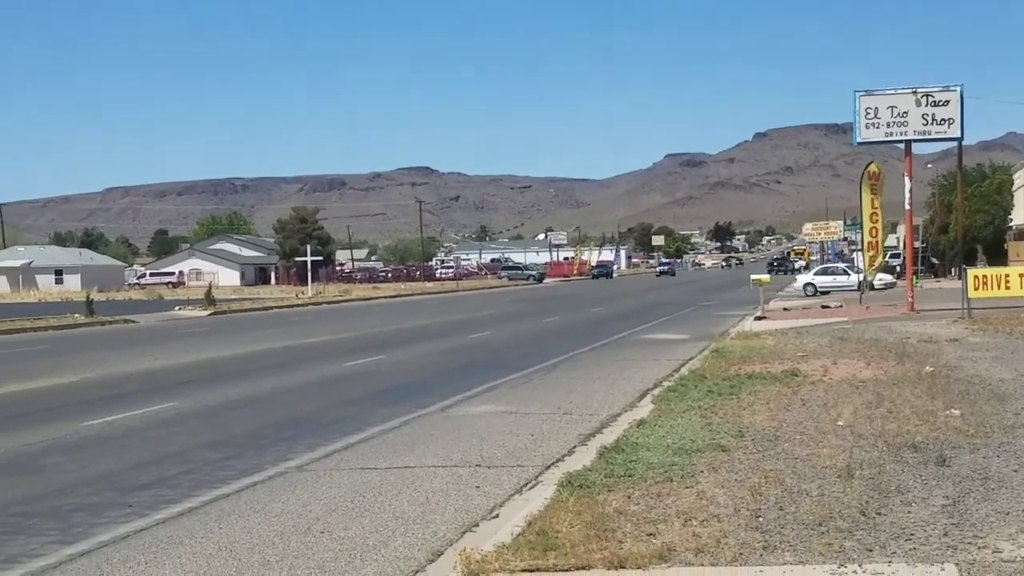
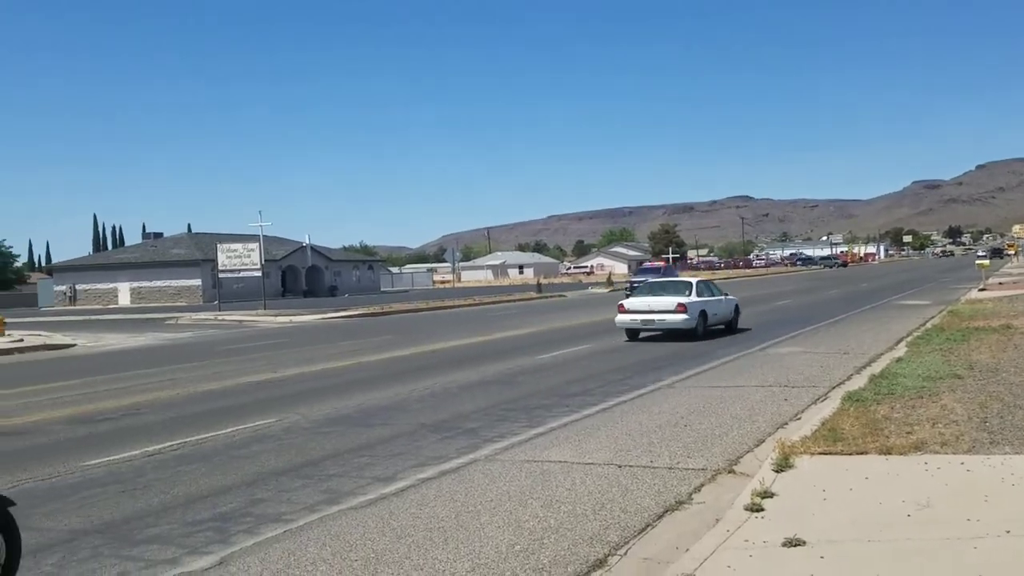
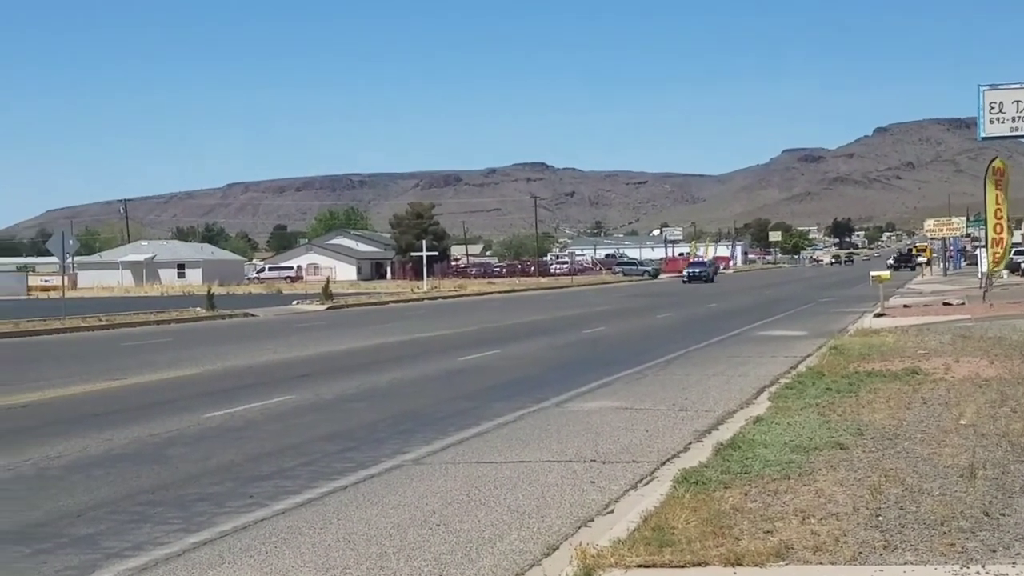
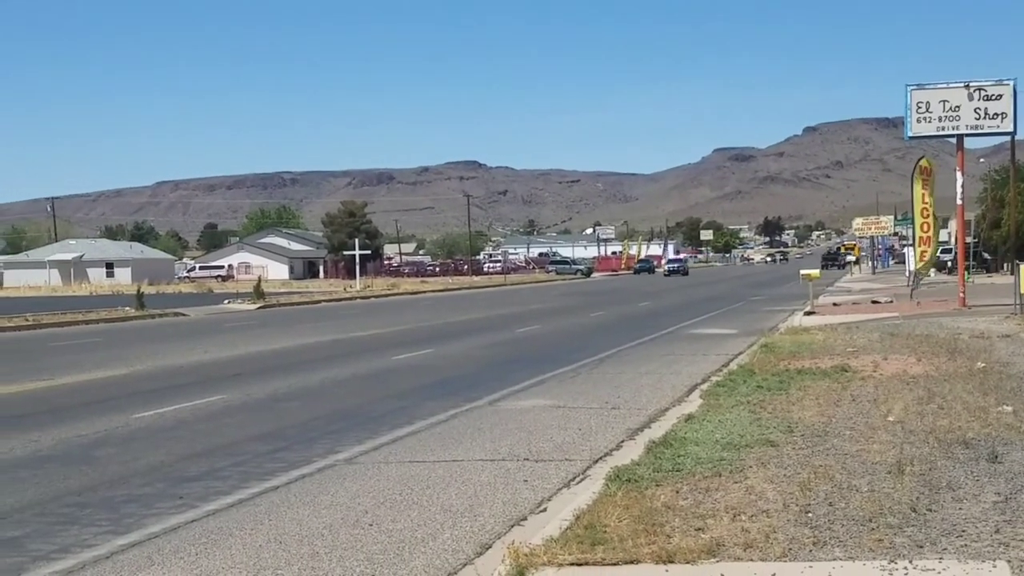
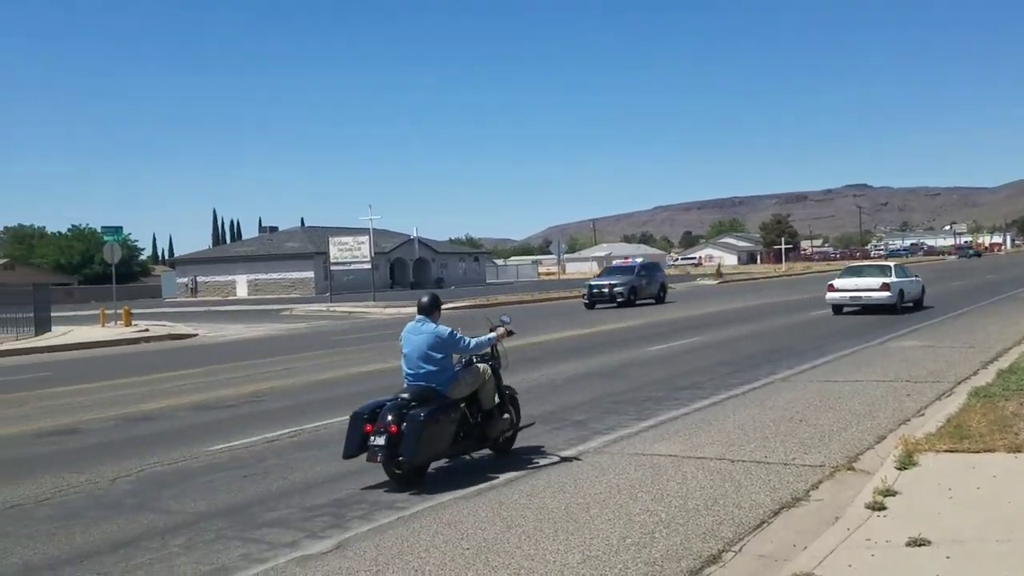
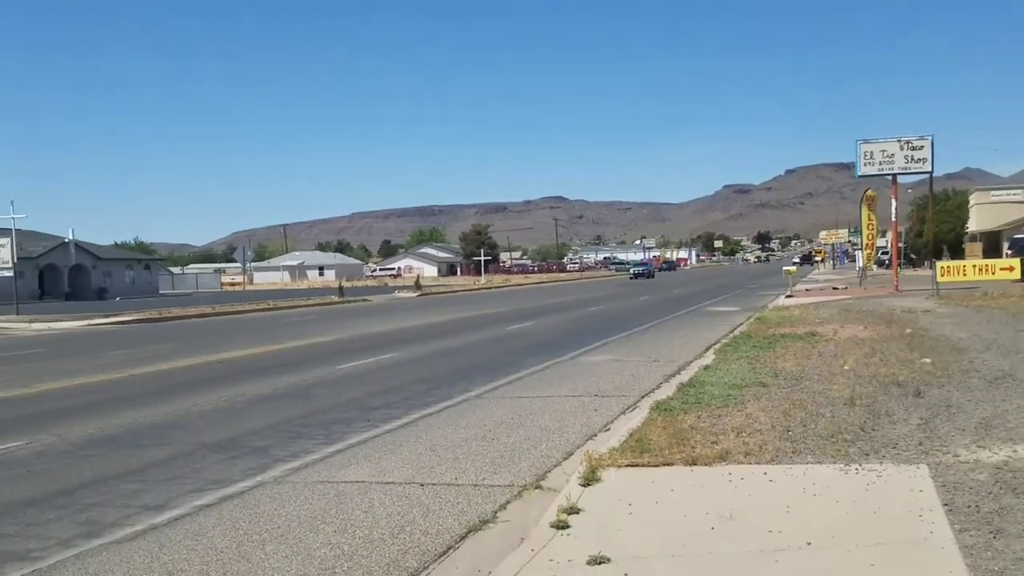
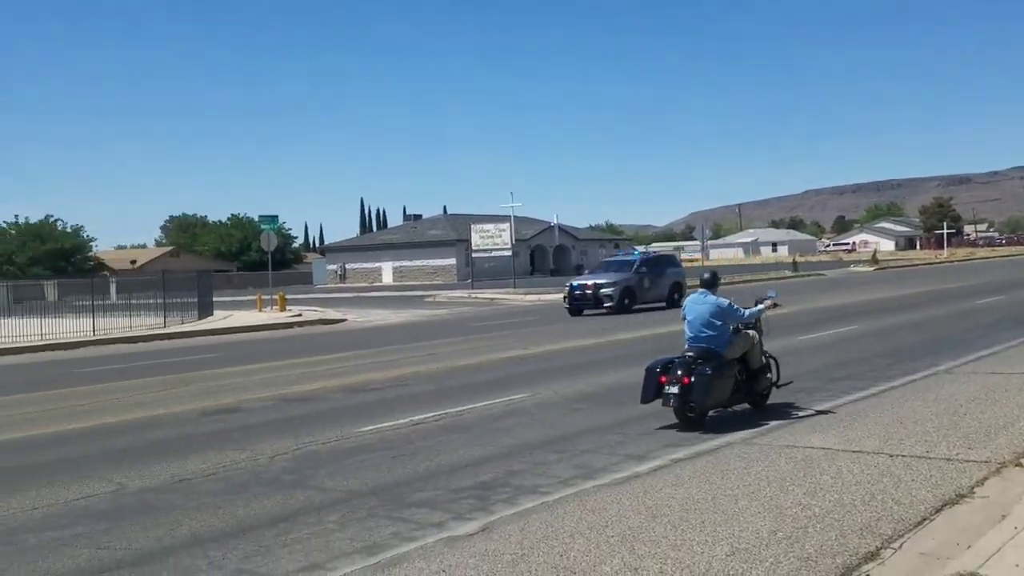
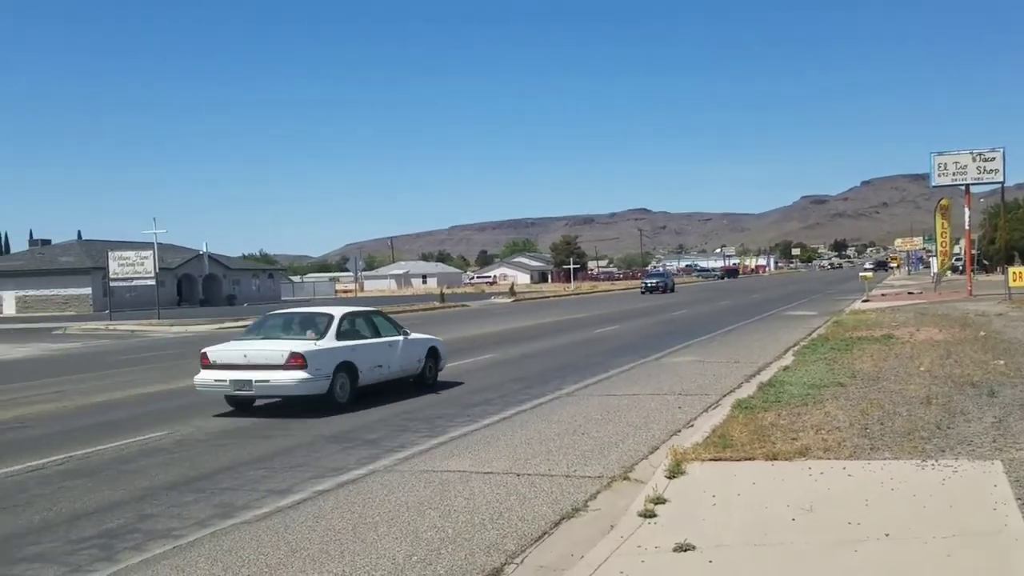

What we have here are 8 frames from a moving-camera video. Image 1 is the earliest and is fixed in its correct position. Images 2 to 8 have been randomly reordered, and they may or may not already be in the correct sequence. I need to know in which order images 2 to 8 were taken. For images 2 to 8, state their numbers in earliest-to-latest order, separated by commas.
4, 3, 6, 8, 2, 5, 7
